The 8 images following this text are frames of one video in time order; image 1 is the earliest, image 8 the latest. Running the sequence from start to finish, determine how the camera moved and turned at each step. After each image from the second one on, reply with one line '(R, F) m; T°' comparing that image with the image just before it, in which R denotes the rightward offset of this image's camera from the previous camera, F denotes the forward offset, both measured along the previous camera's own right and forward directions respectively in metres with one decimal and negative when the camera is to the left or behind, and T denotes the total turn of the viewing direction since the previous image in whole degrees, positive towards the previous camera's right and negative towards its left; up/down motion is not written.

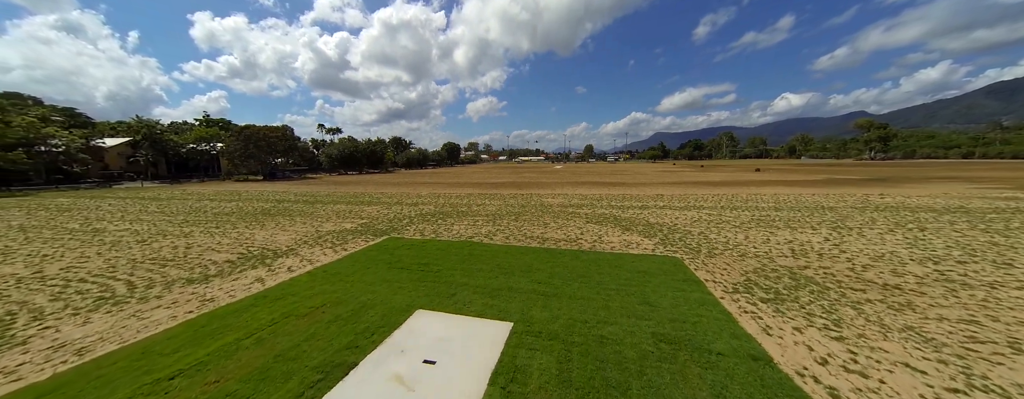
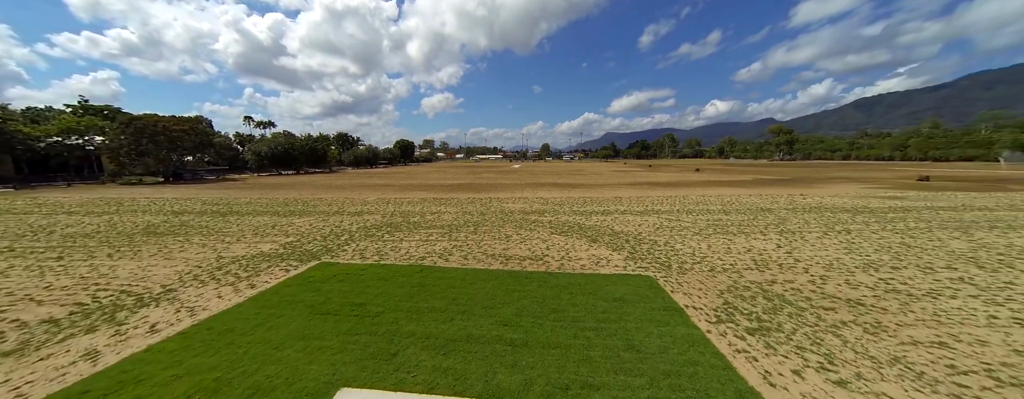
(0.0, +0.9) m; +8°
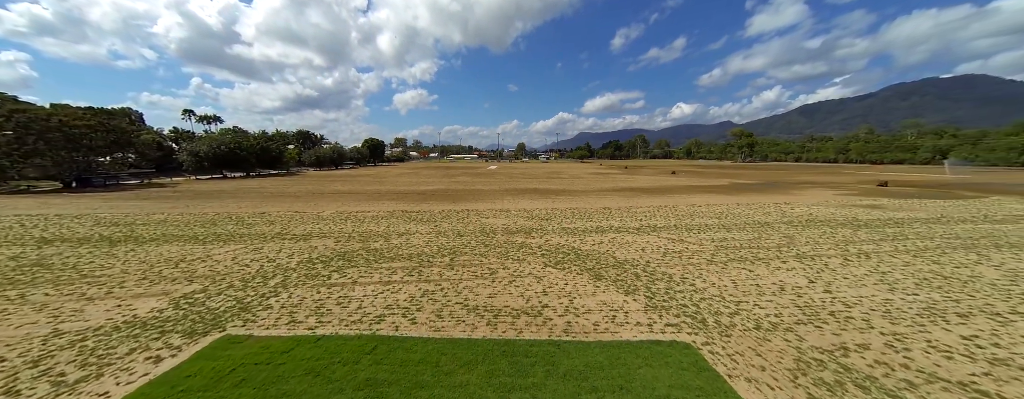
(-0.2, +1.7) m; +5°
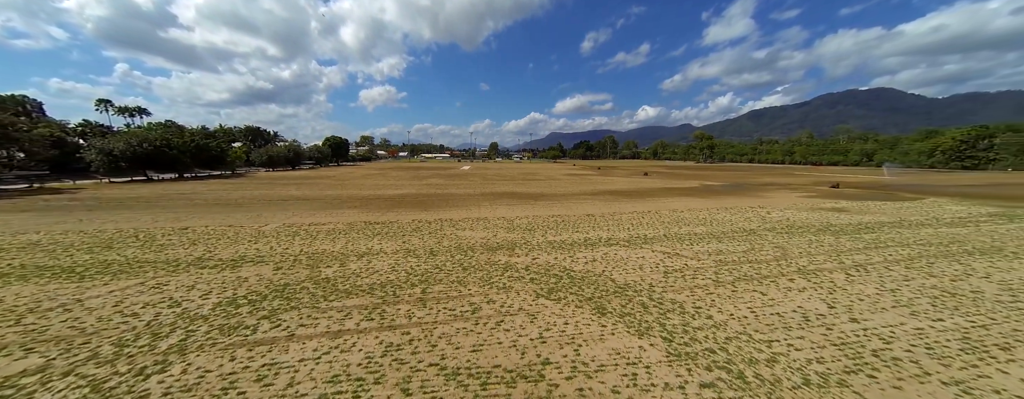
(-0.3, +1.3) m; +6°
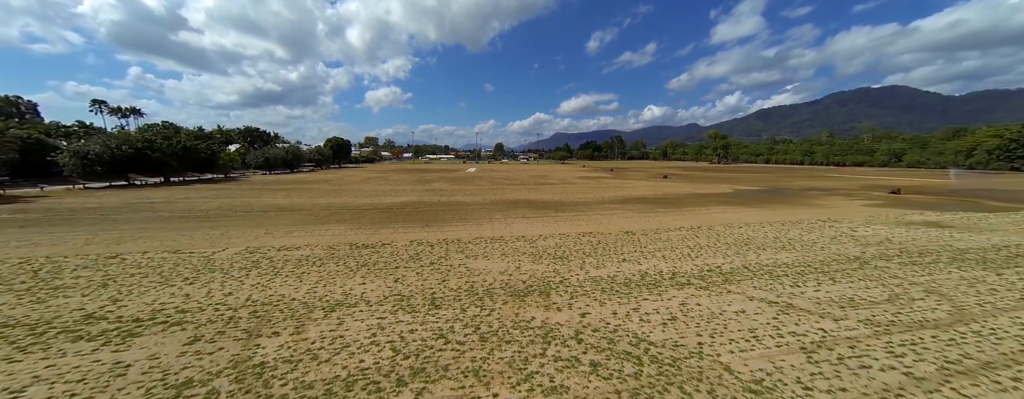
(-0.7, +2.8) m; -1°
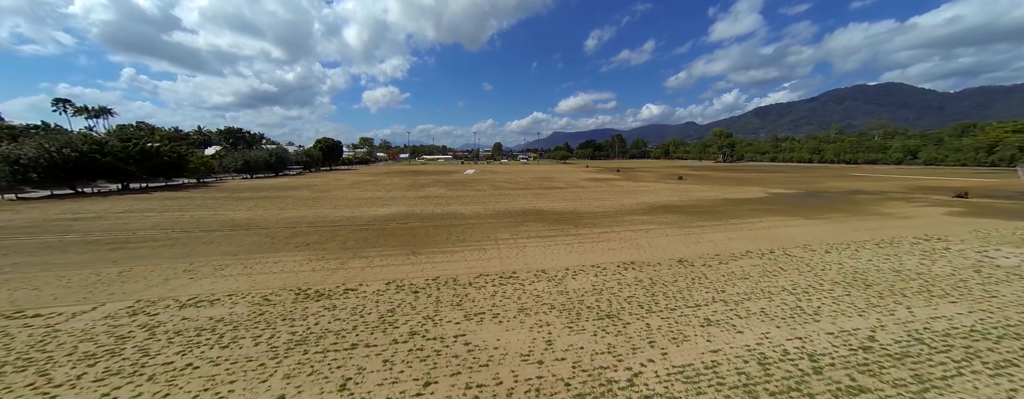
(-0.5, +3.2) m; 0°
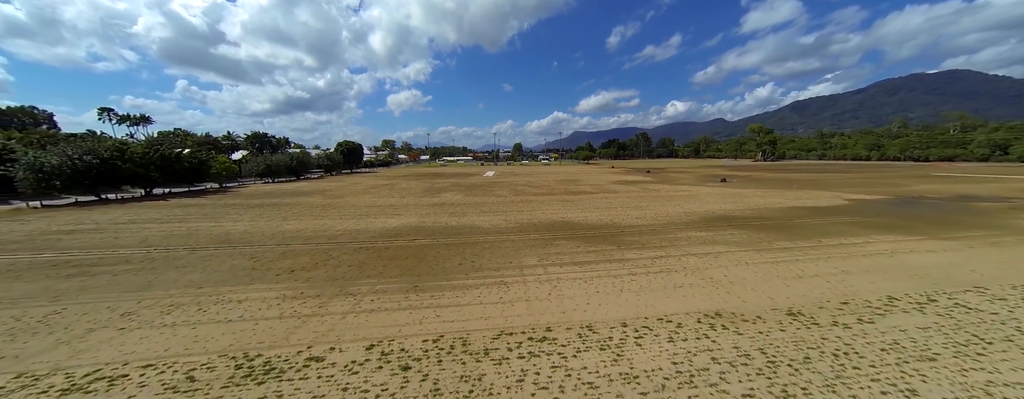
(-0.3, +2.5) m; -4°
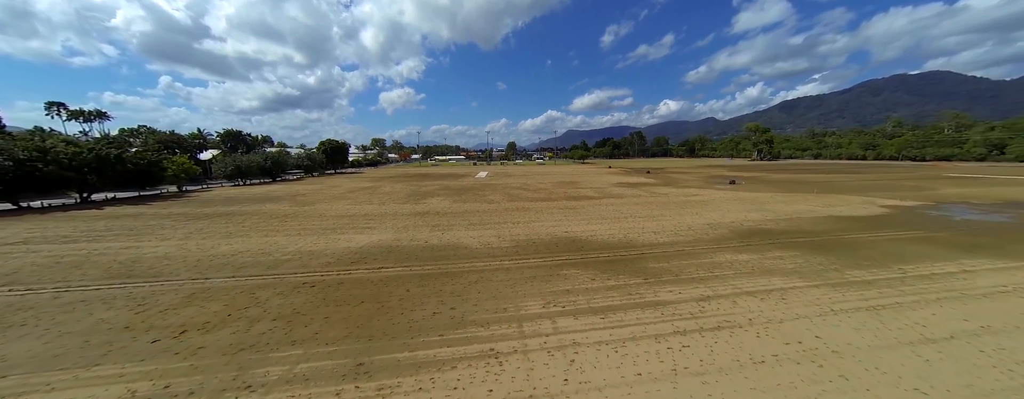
(0.0, +2.8) m; +1°
